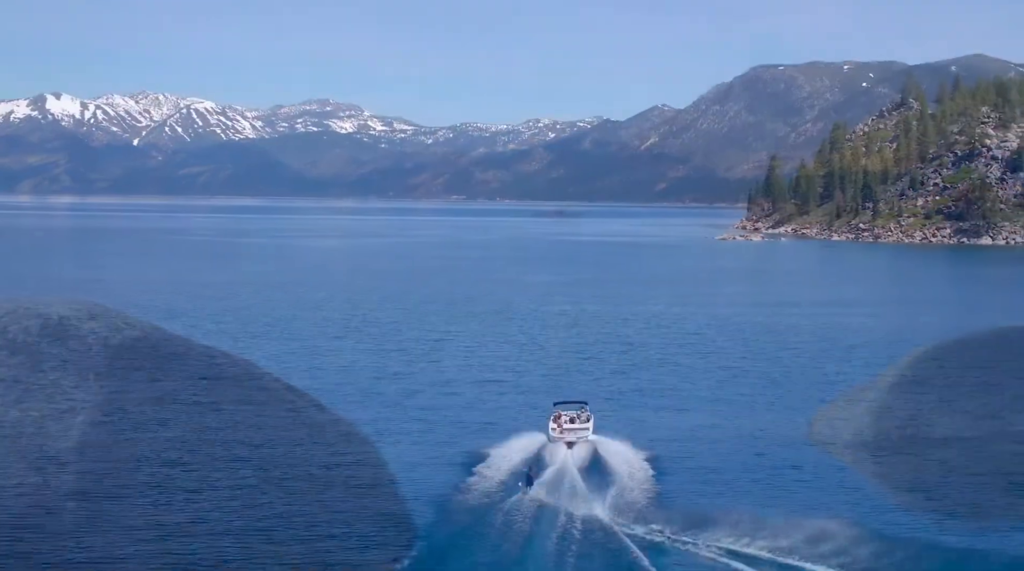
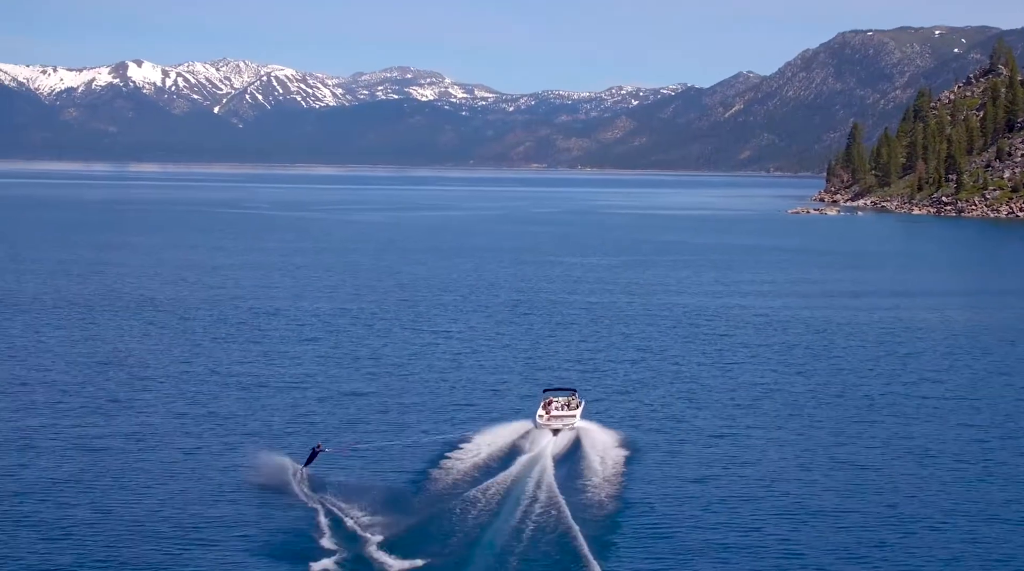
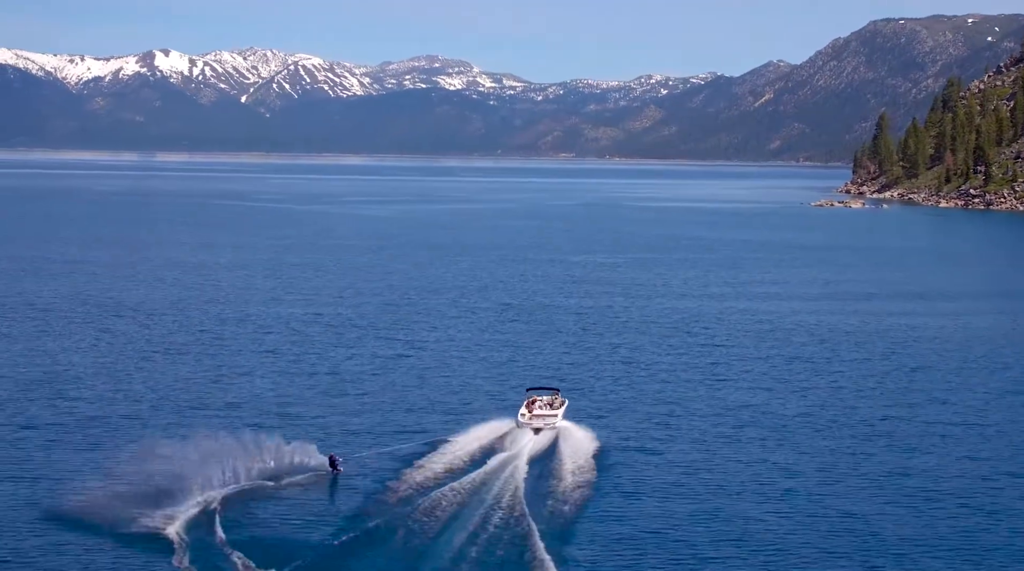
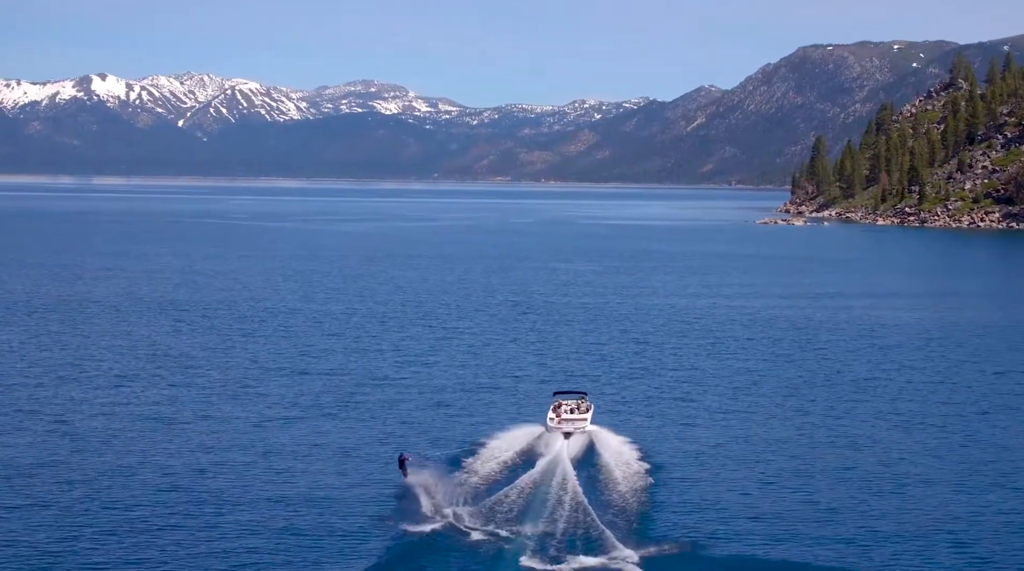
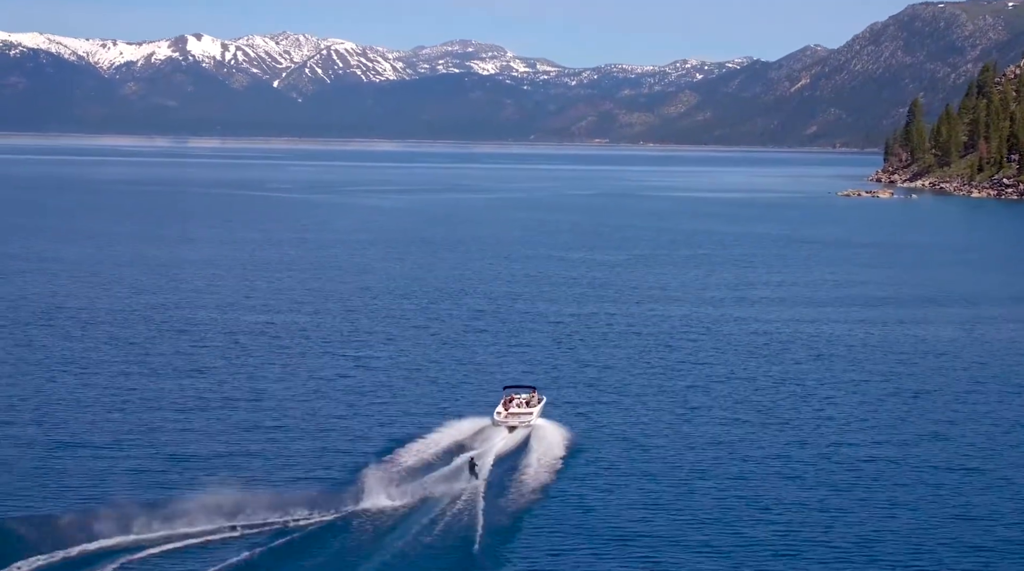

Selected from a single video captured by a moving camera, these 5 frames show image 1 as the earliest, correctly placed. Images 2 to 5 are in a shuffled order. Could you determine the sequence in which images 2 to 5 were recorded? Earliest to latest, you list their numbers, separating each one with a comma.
4, 2, 3, 5
